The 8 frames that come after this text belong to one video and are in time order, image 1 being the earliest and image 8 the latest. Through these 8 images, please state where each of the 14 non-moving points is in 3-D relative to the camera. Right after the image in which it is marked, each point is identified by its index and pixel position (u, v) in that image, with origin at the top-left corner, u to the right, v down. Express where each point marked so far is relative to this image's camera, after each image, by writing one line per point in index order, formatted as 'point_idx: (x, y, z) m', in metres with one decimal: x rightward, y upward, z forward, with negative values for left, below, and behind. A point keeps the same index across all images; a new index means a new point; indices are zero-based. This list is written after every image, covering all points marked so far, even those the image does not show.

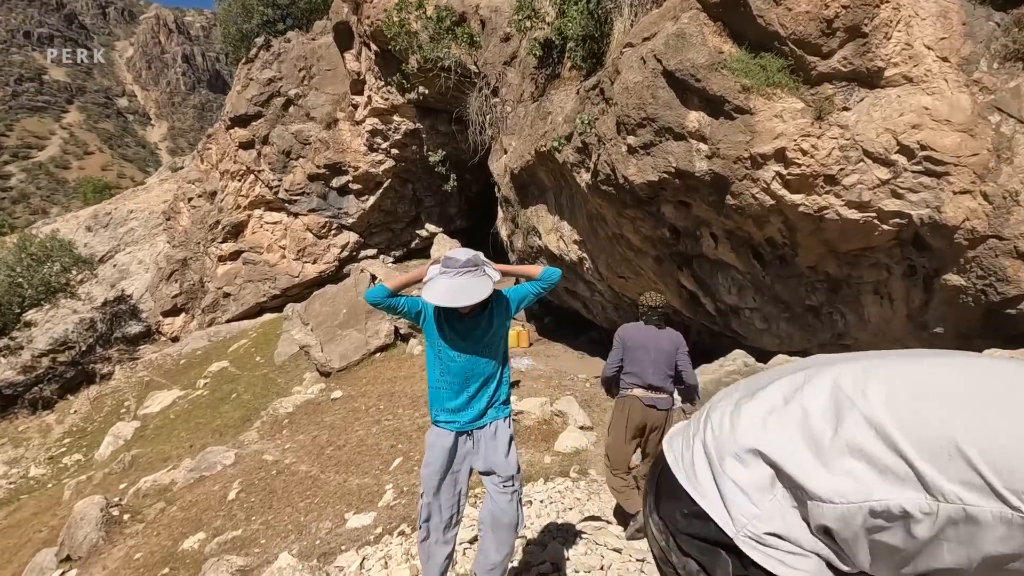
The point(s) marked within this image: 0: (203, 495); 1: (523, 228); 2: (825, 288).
0: (-4.7, -3.1, +8.1) m
1: (+0.2, +1.1, +9.8) m
2: (+3.4, 0.0, +5.8) m
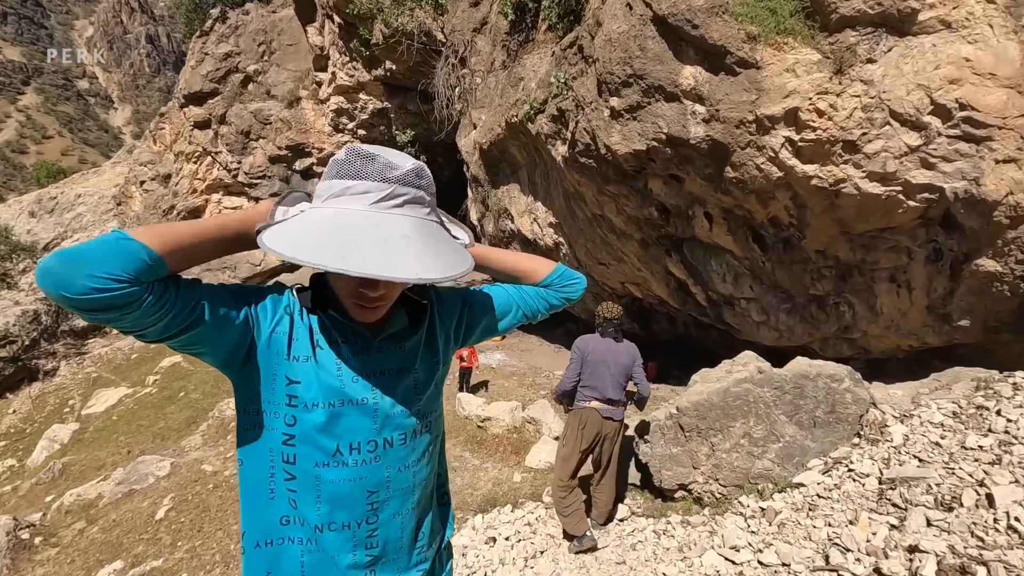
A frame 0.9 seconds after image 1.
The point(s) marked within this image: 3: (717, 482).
0: (-5.1, -3.0, +7.1) m
1: (-0.3, +1.3, +8.9) m
2: (+3.1, +0.1, +5.1) m
3: (+1.6, -1.5, +4.1) m
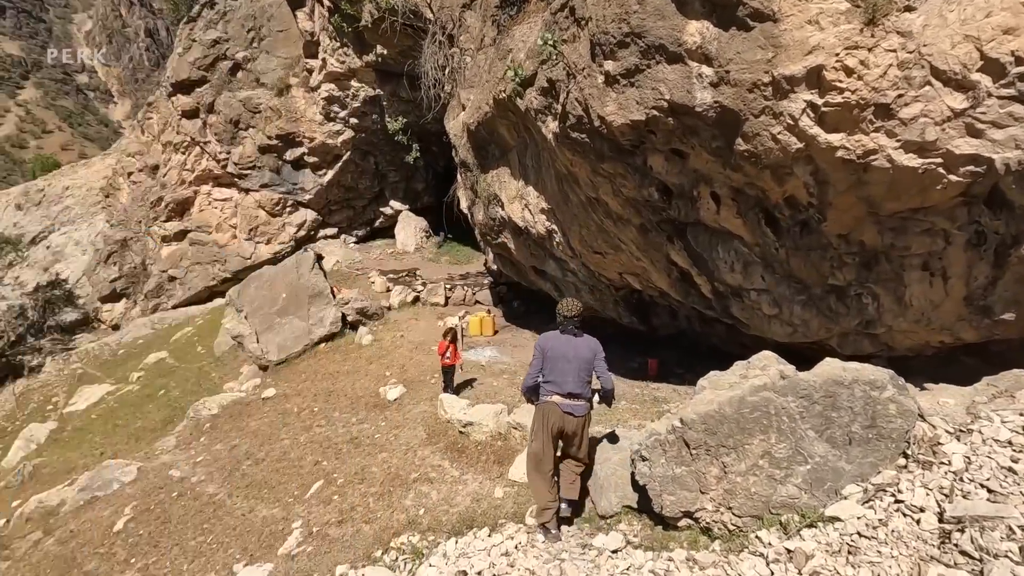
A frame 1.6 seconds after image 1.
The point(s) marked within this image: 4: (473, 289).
0: (-5.2, -2.9, +6.6) m
1: (-0.5, +1.4, +8.4) m
2: (+2.9, +0.2, +4.5) m
3: (+1.4, -1.5, +3.6) m
4: (-0.9, 0.0, +11.9) m
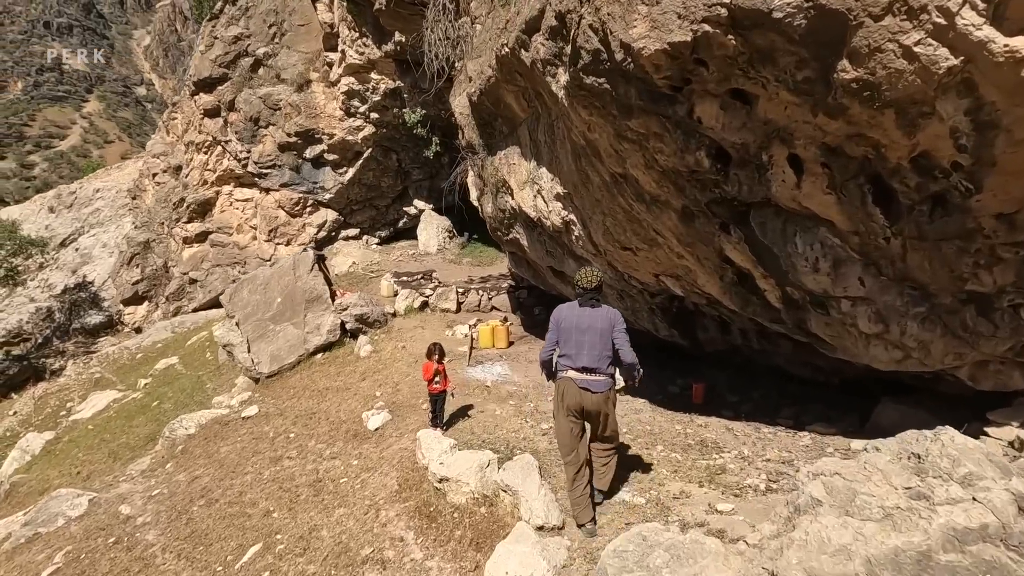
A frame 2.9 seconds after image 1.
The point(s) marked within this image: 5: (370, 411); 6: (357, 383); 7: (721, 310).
0: (-5.2, -2.9, +5.6) m
1: (-0.3, +1.4, +7.0) m
2: (+2.8, +0.2, +3.0) m
3: (+1.3, -1.5, +2.1) m
4: (-0.4, -0.1, +10.6) m
5: (-1.7, -1.4, +6.3) m
6: (-2.2, -1.4, +7.8) m
7: (+2.1, -0.2, +5.4) m
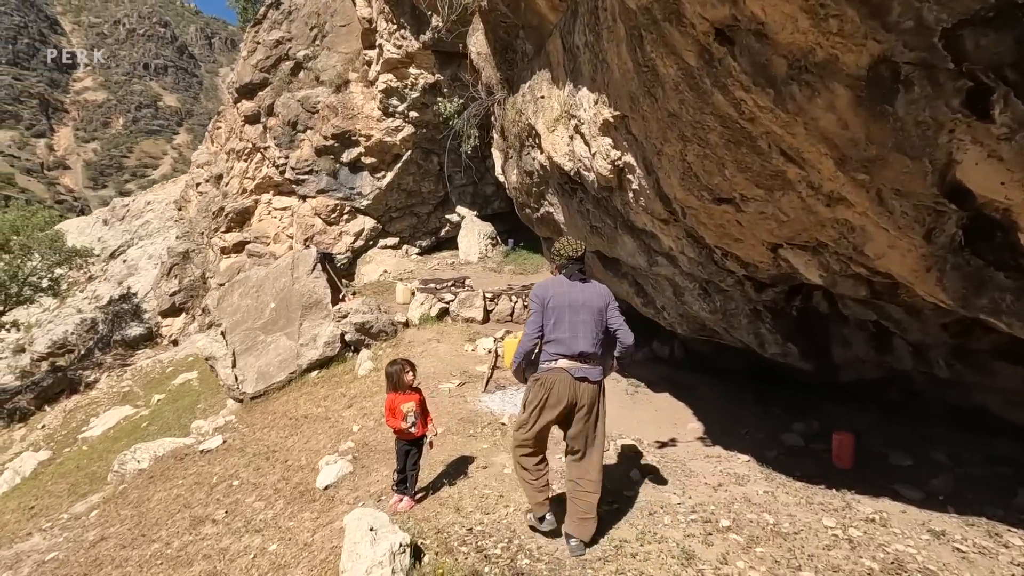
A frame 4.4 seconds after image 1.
0: (-5.0, -2.8, +4.0) m
1: (0.0, +1.4, +5.1) m
2: (+2.6, +0.4, +0.7) m
3: (+1.0, -1.3, -0.1) m
4: (+0.2, -0.2, +8.6) m
5: (-1.5, -1.4, +4.4) m
6: (-1.9, -1.4, +5.9) m
7: (+2.2, -0.1, +3.1) m
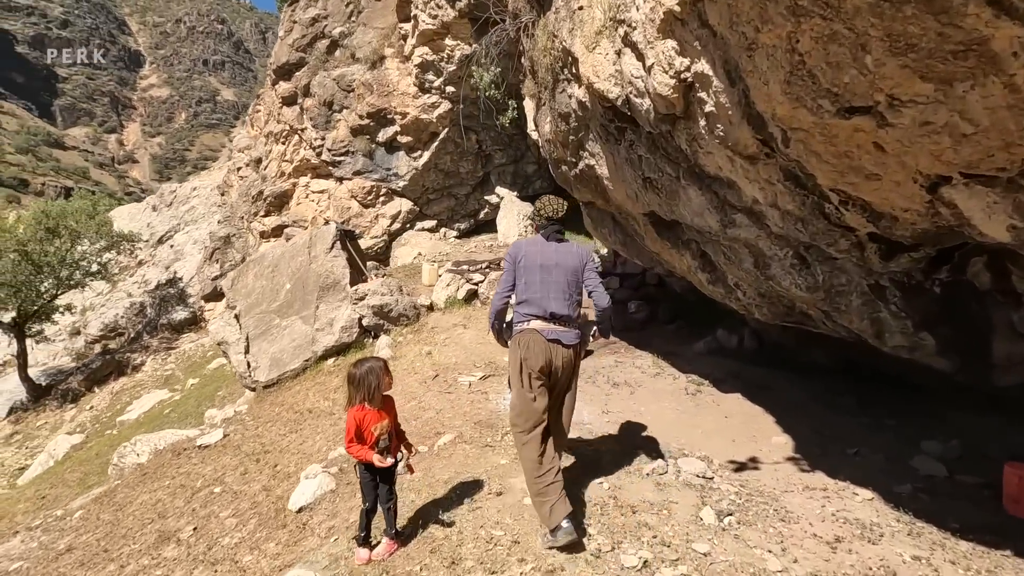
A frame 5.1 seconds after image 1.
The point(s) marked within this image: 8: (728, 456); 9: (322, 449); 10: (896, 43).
0: (-4.9, -2.6, +3.5) m
1: (+0.3, +1.6, +4.1) m
2: (+2.5, +0.4, -0.5) m
3: (+0.8, -1.2, -1.1) m
4: (+0.8, +0.1, +7.6) m
5: (-1.3, -1.2, +3.6) m
6: (-1.6, -1.1, +5.1) m
7: (+2.3, 0.0, +2.0) m
8: (+1.2, -1.0, +3.1) m
9: (-1.4, -1.2, +4.1) m
10: (+1.2, +0.8, +1.6) m
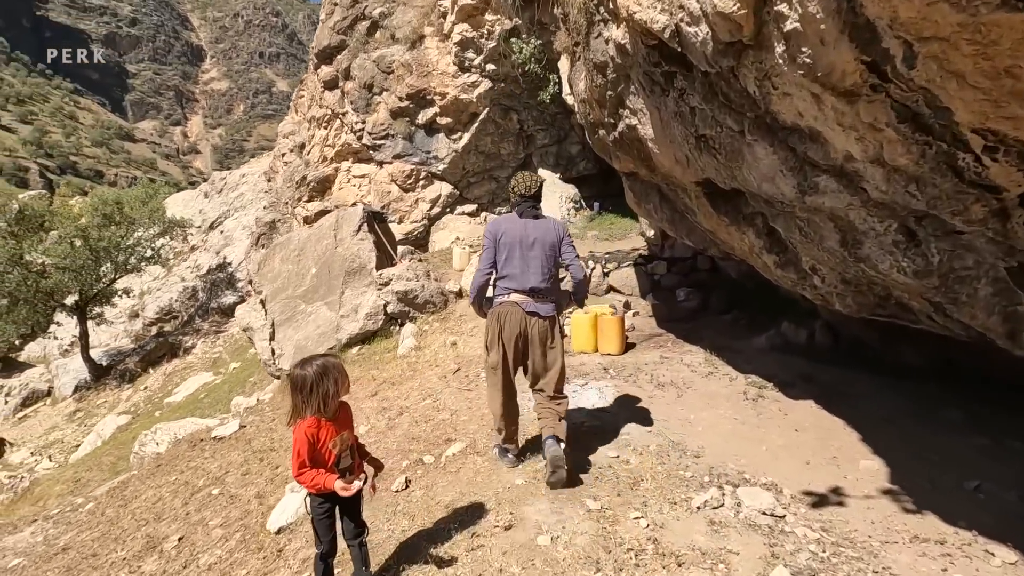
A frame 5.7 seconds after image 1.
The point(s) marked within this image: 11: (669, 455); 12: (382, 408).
0: (-4.7, -2.5, +3.4) m
1: (+0.4, +1.7, +3.4) m
2: (+2.3, +0.4, -1.3) m
3: (+0.5, -1.2, -1.7) m
4: (+1.2, +0.3, +6.9) m
5: (-1.2, -1.1, +3.2) m
6: (-1.3, -1.0, +4.7) m
7: (+2.2, +0.1, +1.2) m
8: (+1.3, -0.9, +2.4) m
9: (-1.3, -1.1, +3.7) m
10: (+1.2, +0.8, +1.0) m
11: (+0.8, -0.9, +2.8) m
12: (-1.1, -0.9, +4.3) m
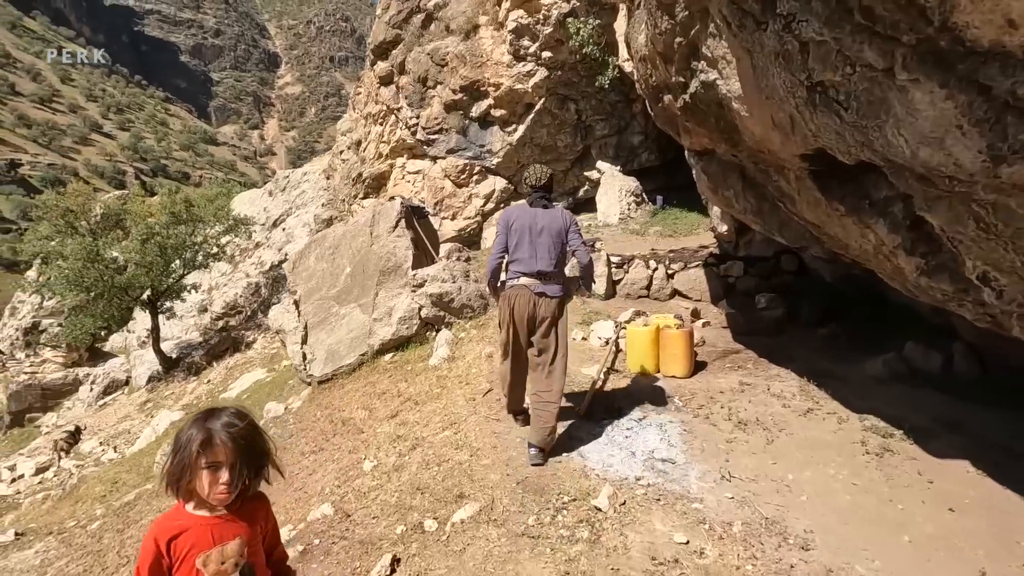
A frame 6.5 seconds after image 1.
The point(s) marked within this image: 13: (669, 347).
0: (-4.5, -2.5, +3.2) m
1: (+0.6, +1.7, +2.6) m
2: (+1.9, +0.3, -2.3) m
3: (+0.1, -1.3, -2.5) m
4: (+1.8, +0.2, +6.0) m
5: (-1.0, -1.1, +2.5) m
6: (-1.0, -1.0, +4.1) m
7: (+2.2, 0.0, +0.2) m
8: (+1.4, -1.0, +1.6) m
9: (-1.1, -1.2, +3.1) m
10: (+1.1, +0.7, +0.1) m
11: (+0.9, -0.9, +1.9) m
12: (-0.8, -1.0, +3.7) m
13: (+1.1, -0.4, +3.6) m
